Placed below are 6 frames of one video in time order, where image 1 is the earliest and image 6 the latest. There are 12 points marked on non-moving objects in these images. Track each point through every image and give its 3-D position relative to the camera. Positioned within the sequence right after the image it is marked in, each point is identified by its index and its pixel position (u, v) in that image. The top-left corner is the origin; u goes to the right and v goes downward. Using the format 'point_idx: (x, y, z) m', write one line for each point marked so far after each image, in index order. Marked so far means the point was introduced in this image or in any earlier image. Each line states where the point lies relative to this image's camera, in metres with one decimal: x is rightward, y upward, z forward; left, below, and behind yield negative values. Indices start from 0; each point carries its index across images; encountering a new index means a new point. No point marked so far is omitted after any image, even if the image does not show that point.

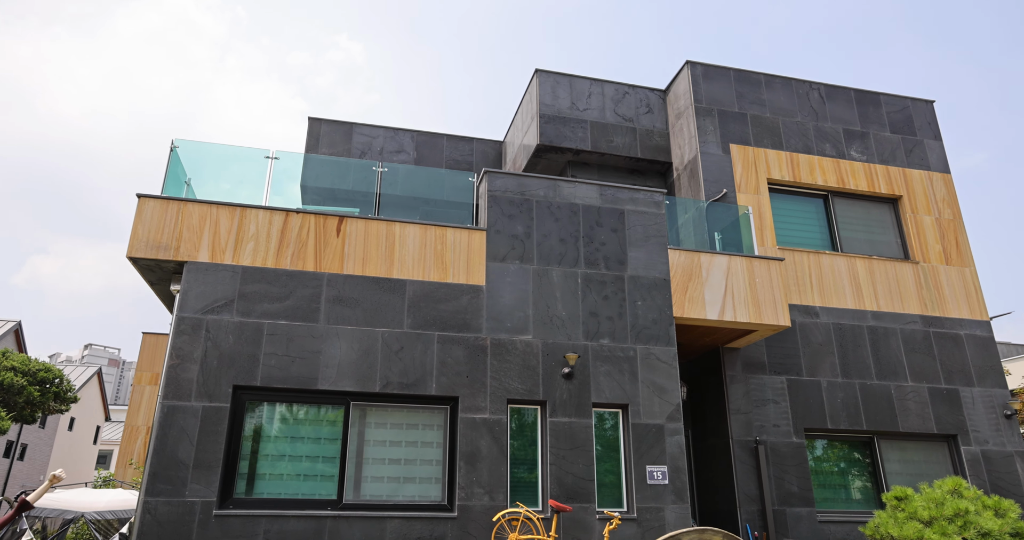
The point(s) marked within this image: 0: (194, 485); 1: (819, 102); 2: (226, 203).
0: (-3.0, -2.0, +6.0) m
1: (+5.7, +3.1, +11.7) m
2: (-3.1, +0.7, +7.0) m
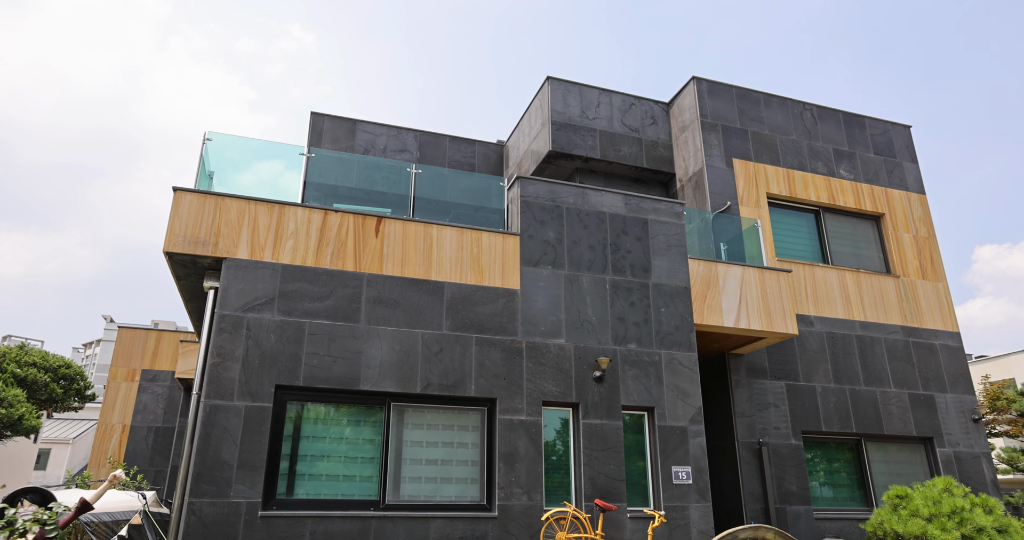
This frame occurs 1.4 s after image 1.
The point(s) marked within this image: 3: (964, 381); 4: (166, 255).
0: (-2.5, -2.0, +5.9) m
1: (+5.8, +2.9, +12.3) m
2: (-2.7, +0.8, +6.9) m
3: (+7.9, -1.9, +11.0) m
4: (-3.4, +0.1, +6.3) m
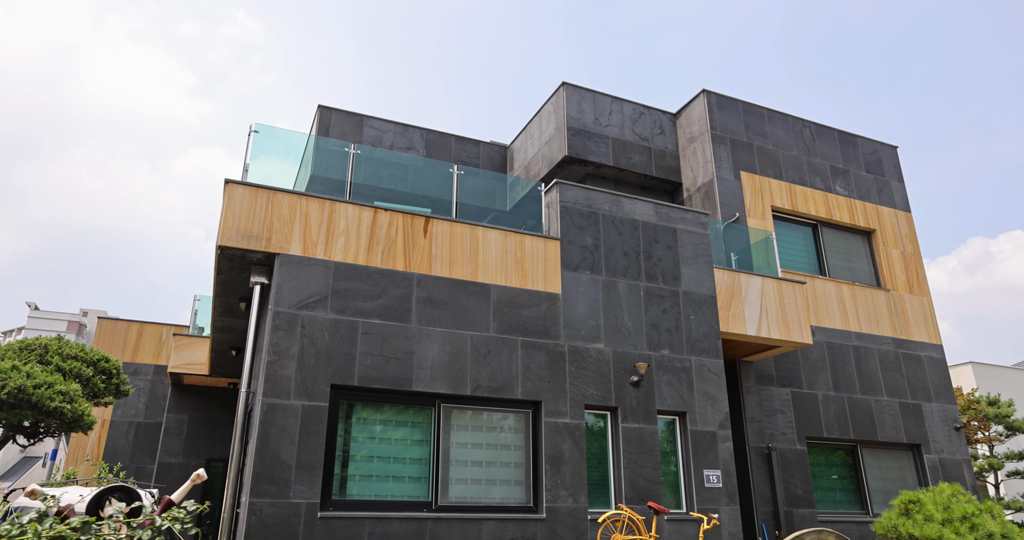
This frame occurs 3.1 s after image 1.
0: (-2.0, -2.0, +5.8) m
1: (+6.0, +2.7, +12.8) m
2: (-2.1, +0.8, +6.8) m
3: (+8.1, -2.2, +11.7) m
4: (-2.8, +0.2, +6.1) m
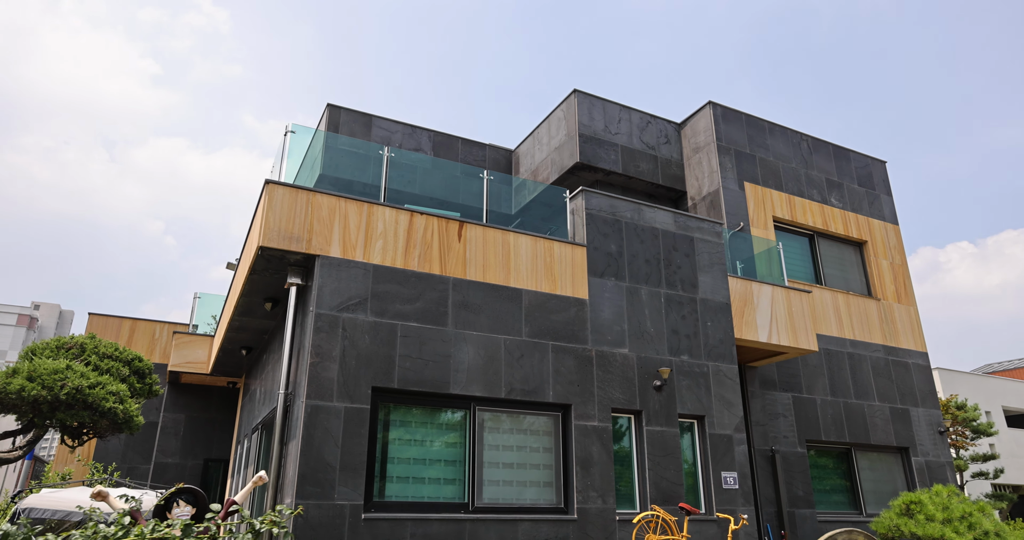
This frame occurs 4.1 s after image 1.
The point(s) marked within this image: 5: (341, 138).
0: (-1.6, -2.0, +5.8) m
1: (+6.2, +2.5, +13.2) m
2: (-1.7, +0.8, +6.8) m
3: (+8.1, -2.5, +12.2) m
4: (-2.4, +0.2, +6.1) m
5: (-2.0, +1.5, +7.2) m
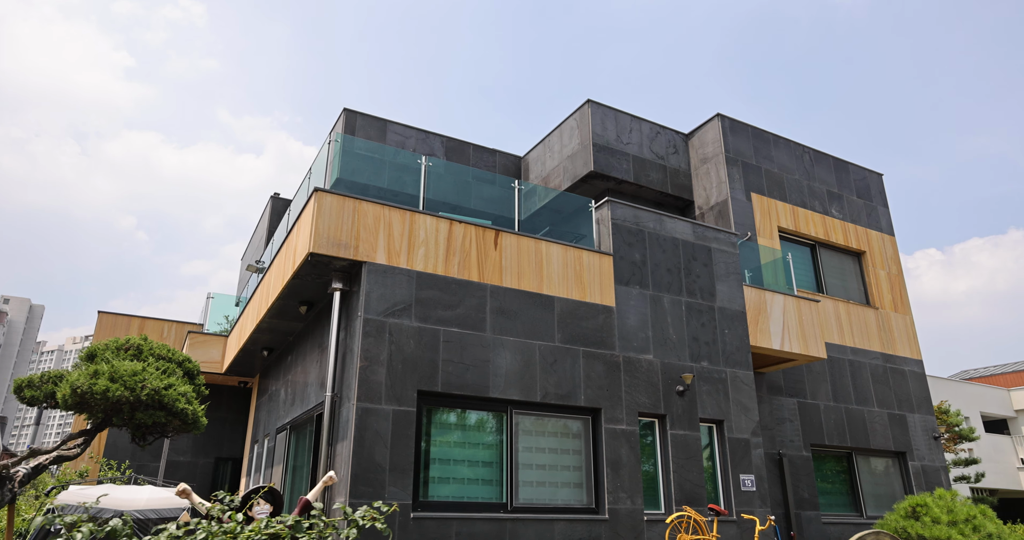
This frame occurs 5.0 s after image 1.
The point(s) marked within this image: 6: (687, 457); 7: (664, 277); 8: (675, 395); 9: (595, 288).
0: (-1.1, -2.1, +6.0) m
1: (+6.4, +2.3, +13.6) m
2: (-1.3, +0.7, +7.0) m
3: (+8.4, -2.7, +12.7) m
4: (-1.9, +0.1, +6.3) m
5: (-1.5, +1.4, +7.4) m
6: (+2.2, -2.3, +7.8) m
7: (+2.1, -0.1, +8.6) m
8: (+2.1, -1.6, +8.0) m
9: (+1.0, -0.2, +8.0) m
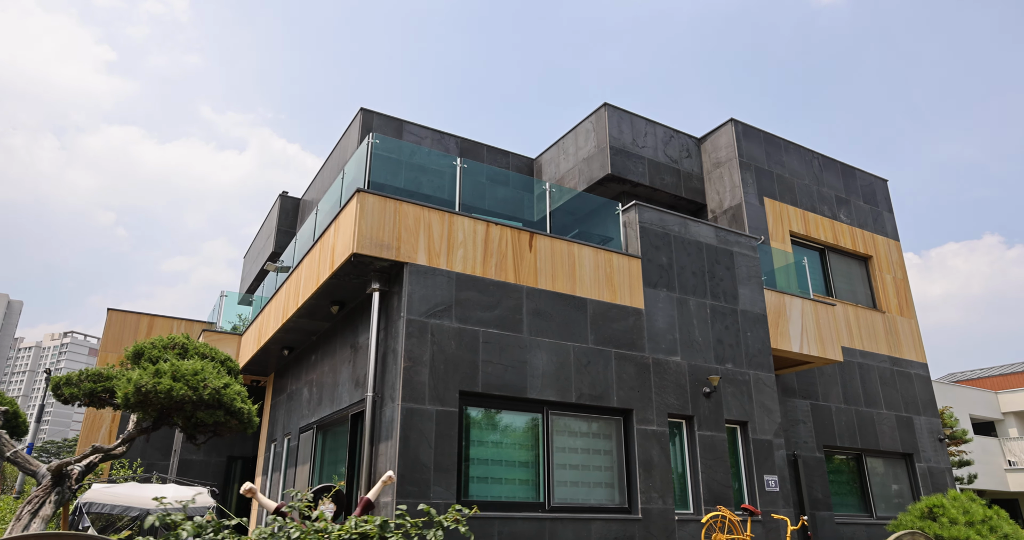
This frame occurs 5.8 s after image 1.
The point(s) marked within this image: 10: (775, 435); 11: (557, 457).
0: (-0.7, -2.1, +6.1) m
1: (+6.7, +2.2, +13.8) m
2: (-0.8, +0.7, +7.0) m
3: (+8.6, -2.8, +12.9) m
4: (-1.5, +0.1, +6.3) m
5: (-1.1, +1.4, +7.5) m
6: (+2.5, -2.4, +7.9) m
7: (+2.5, -0.1, +8.7) m
8: (+2.5, -1.6, +8.2) m
9: (+1.4, -0.3, +8.1) m
10: (+3.6, -2.3, +8.6) m
11: (+0.5, -2.1, +7.1) m
